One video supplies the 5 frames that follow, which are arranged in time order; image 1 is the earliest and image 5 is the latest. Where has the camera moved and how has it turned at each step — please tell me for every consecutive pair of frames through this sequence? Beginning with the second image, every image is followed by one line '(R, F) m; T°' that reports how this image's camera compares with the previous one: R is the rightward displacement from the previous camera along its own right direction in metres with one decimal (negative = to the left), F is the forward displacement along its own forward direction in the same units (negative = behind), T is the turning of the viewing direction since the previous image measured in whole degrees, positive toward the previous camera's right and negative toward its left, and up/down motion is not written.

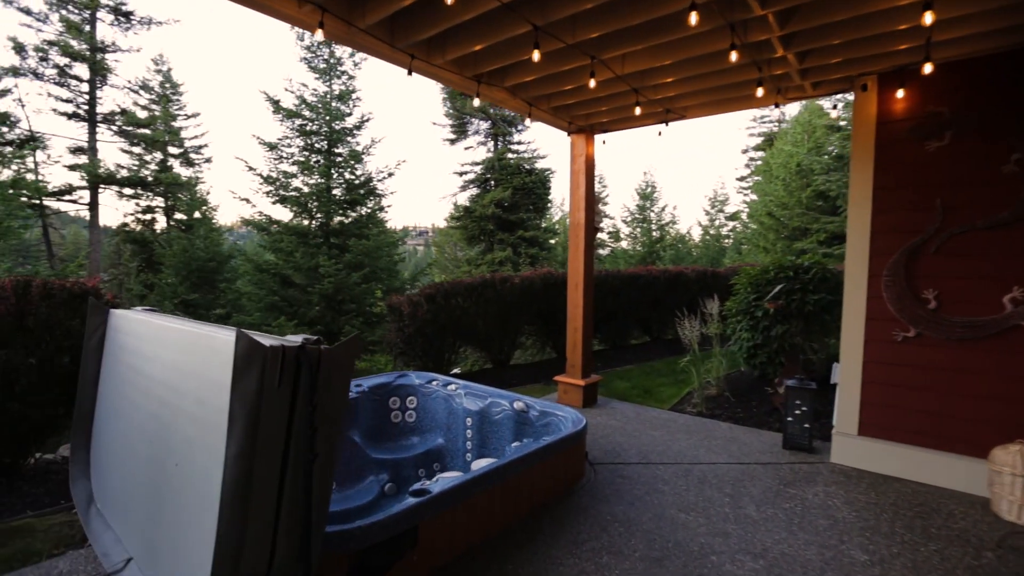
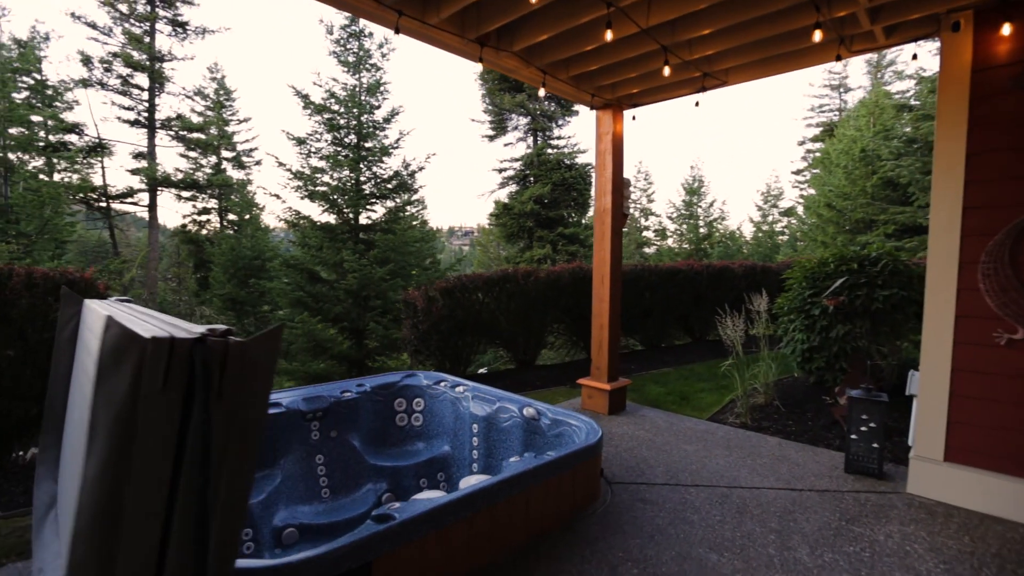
(+0.2, +0.4) m; -5°
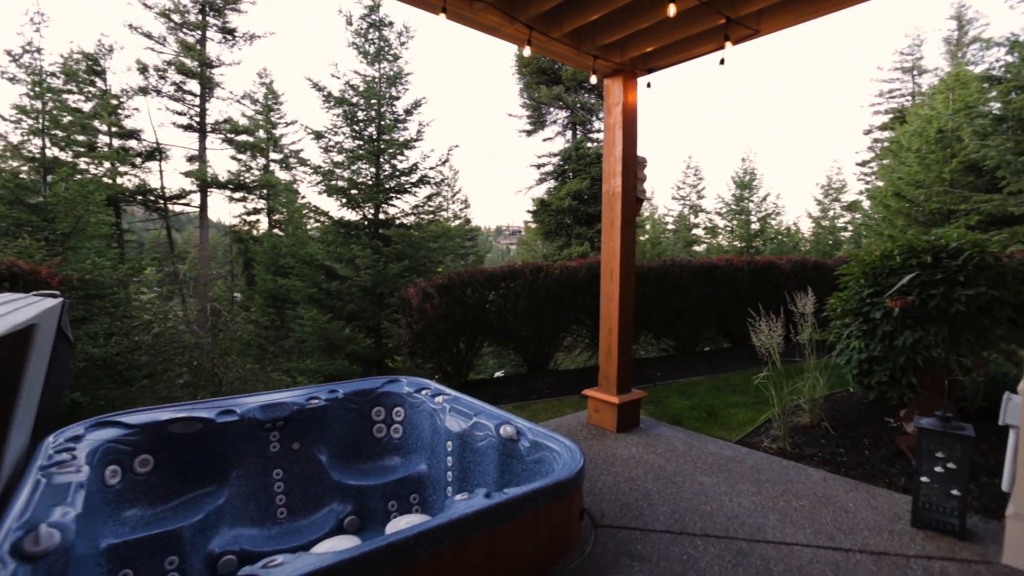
(+0.4, +0.5) m; -5°
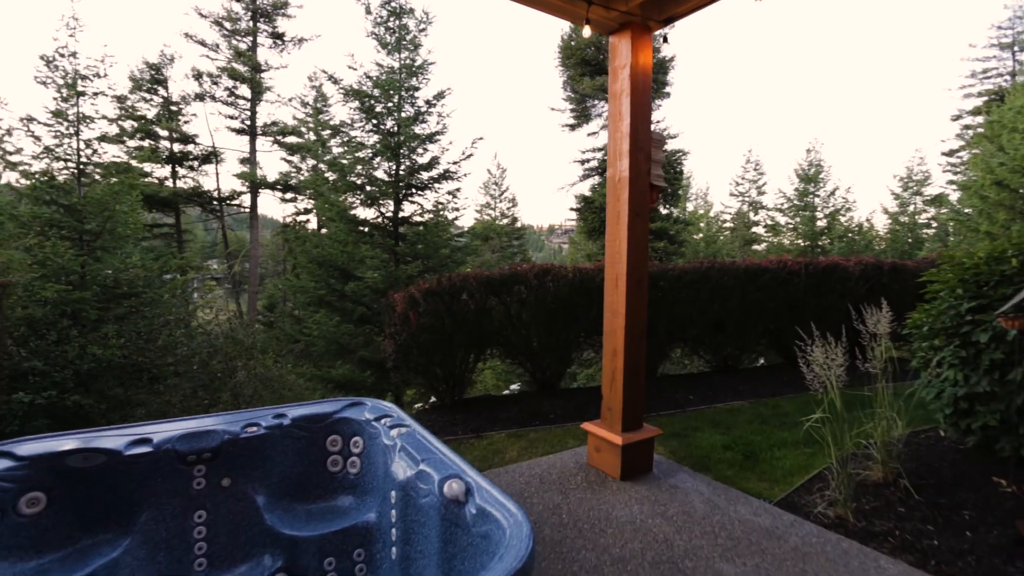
(+0.4, +0.7) m; -6°
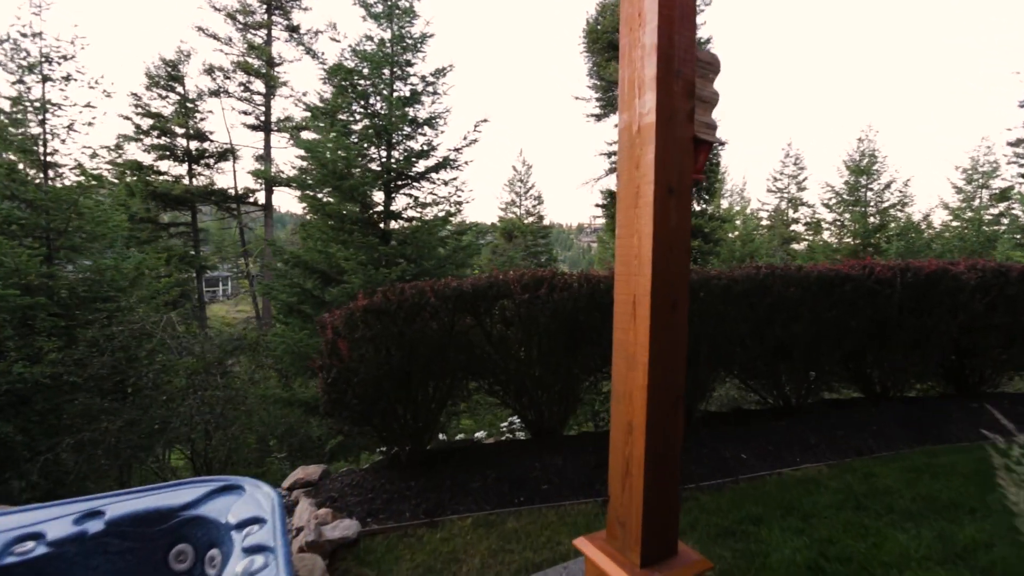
(+0.3, +1.2) m; -3°
